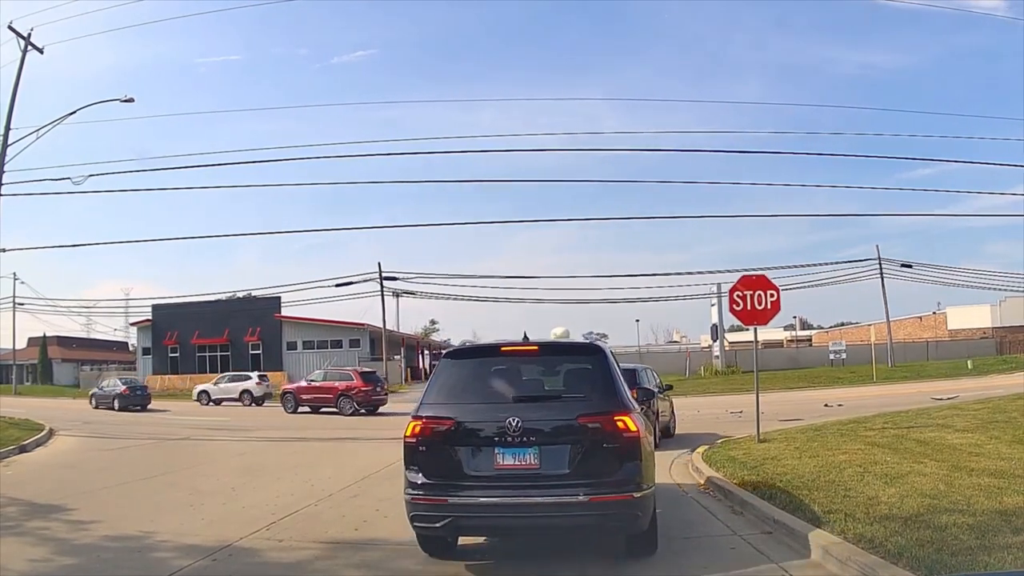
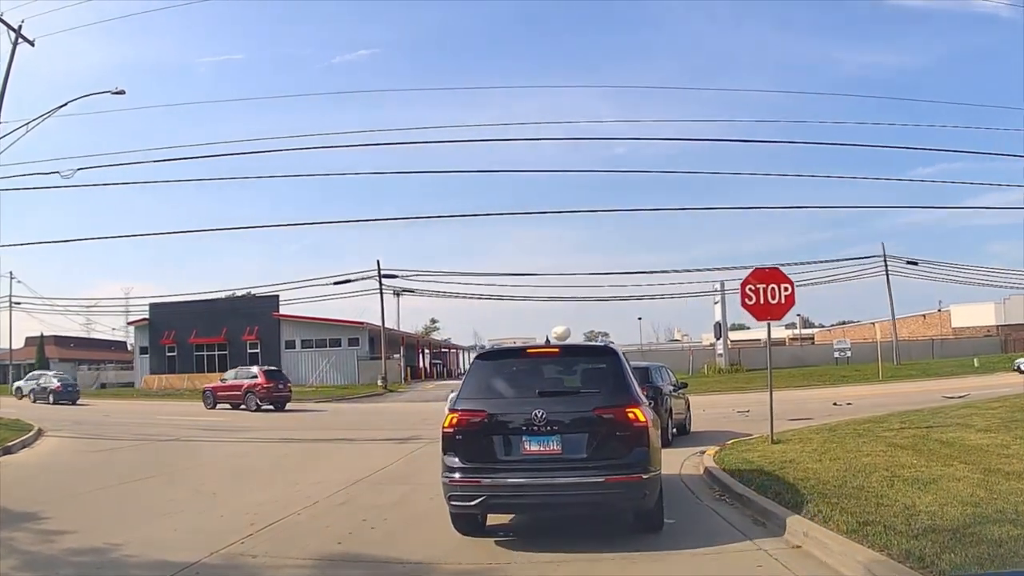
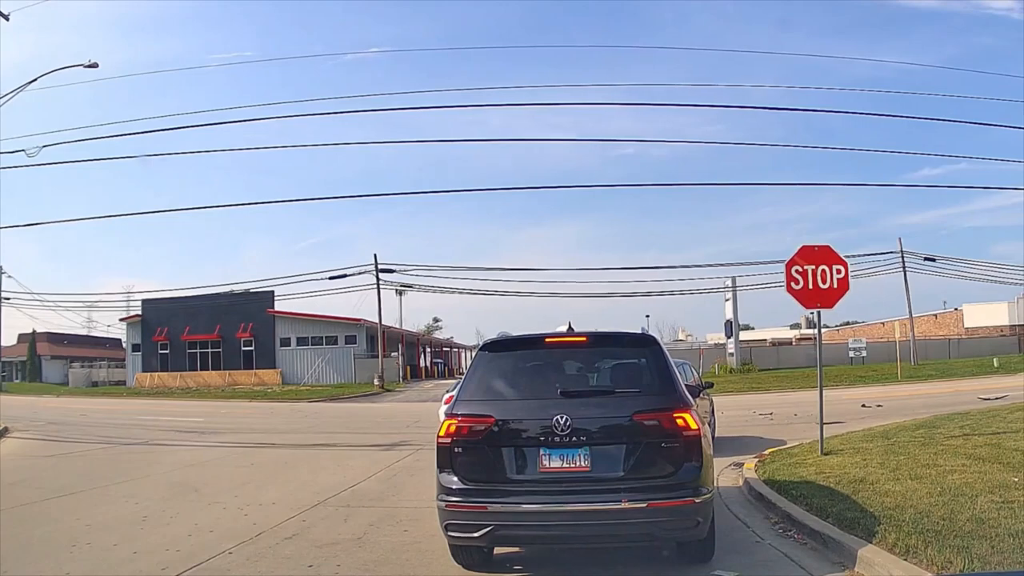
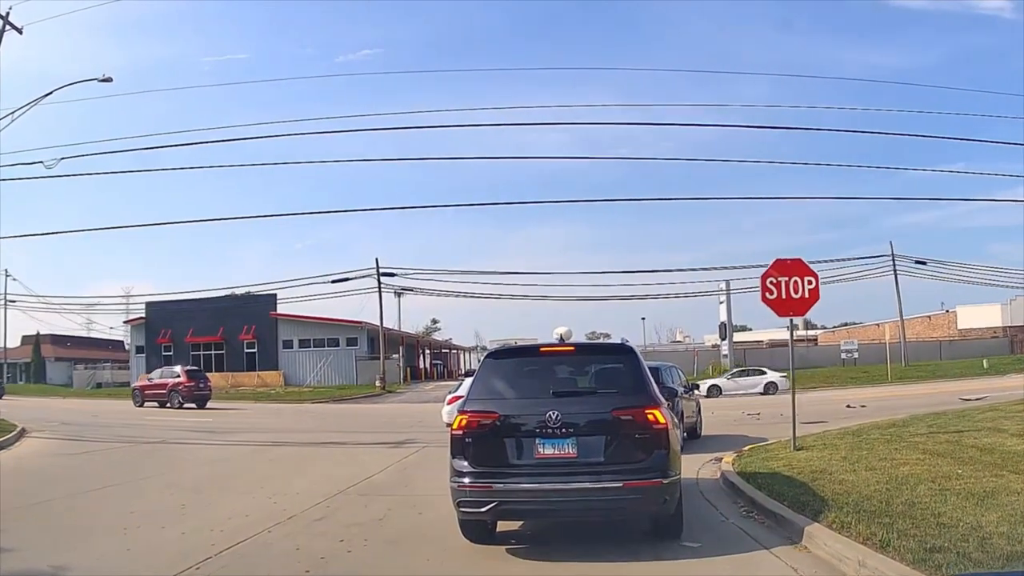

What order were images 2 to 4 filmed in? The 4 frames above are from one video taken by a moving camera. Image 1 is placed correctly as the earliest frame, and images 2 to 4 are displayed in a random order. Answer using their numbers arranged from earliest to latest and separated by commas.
2, 4, 3
